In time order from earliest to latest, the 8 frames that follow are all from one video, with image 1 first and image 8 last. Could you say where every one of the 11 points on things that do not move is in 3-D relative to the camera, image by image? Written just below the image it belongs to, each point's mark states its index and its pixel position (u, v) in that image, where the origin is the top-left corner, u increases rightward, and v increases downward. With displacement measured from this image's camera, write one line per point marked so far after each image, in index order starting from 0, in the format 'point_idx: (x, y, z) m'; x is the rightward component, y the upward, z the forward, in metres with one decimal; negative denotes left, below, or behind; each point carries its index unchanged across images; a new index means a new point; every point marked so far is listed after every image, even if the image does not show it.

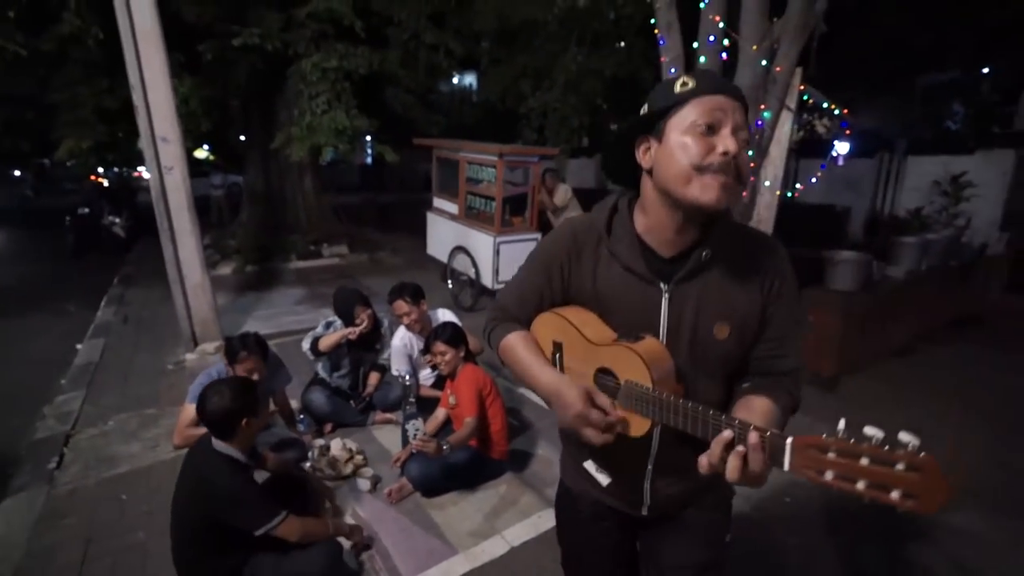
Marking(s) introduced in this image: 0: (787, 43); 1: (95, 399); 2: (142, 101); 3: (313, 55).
0: (+2.8, +2.5, +4.8) m
1: (-4.3, -1.1, +5.0) m
2: (-4.2, +2.1, +5.4) m
3: (-3.7, +4.4, +9.0) m
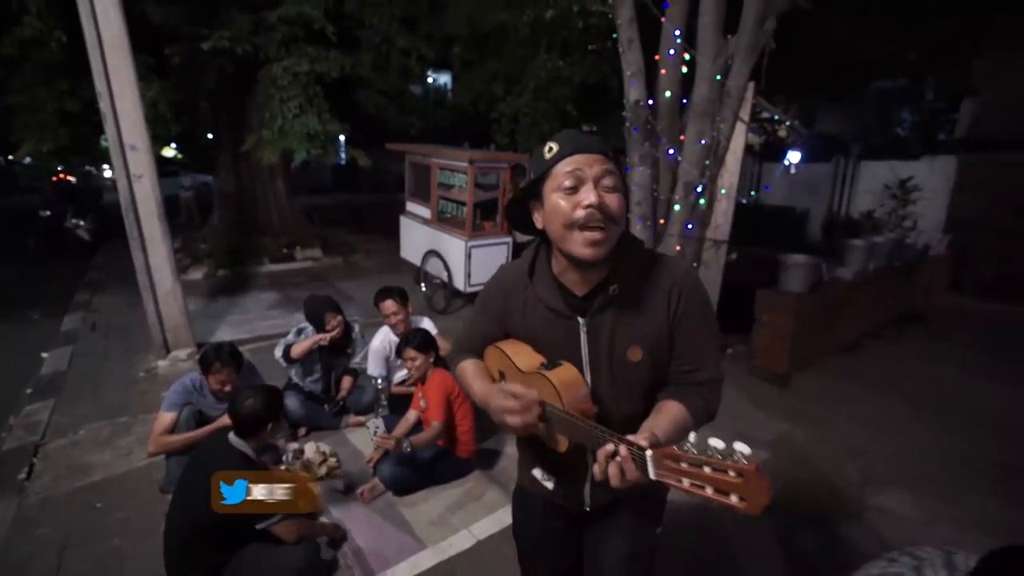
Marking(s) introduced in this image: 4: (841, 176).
0: (+2.4, +2.4, +5.1) m
1: (-4.6, -1.2, +5.0) m
2: (-4.5, +2.0, +5.4) m
3: (-4.2, +4.3, +9.0) m
4: (+7.1, +2.4, +10.3) m
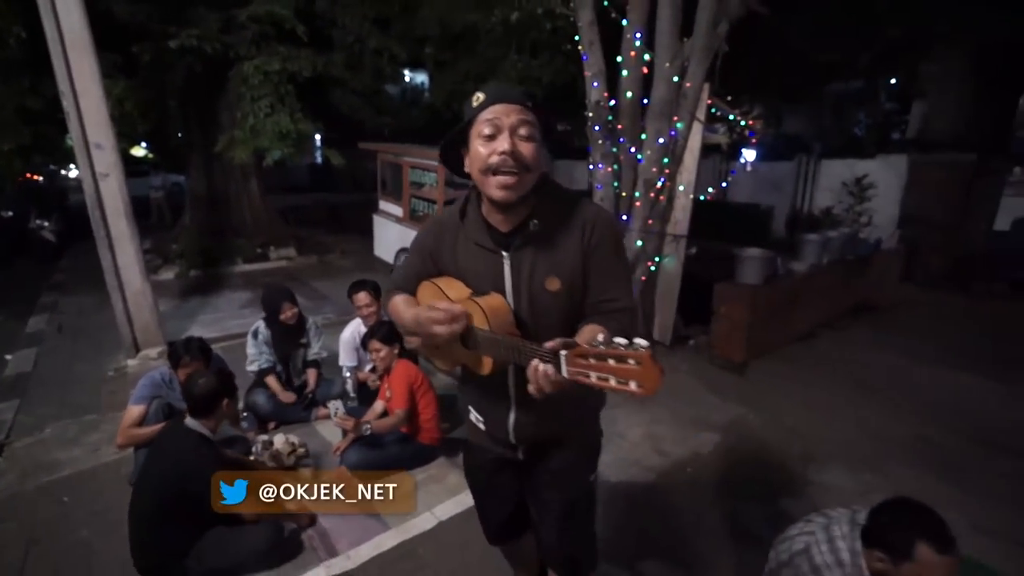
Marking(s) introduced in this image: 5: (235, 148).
0: (+2.0, +2.5, +5.4) m
1: (-4.9, -1.2, +5.0) m
2: (-4.9, +2.0, +5.4) m
3: (-4.8, +4.3, +9.0) m
4: (+6.5, +2.5, +10.7) m
5: (-5.2, +2.7, +9.1) m
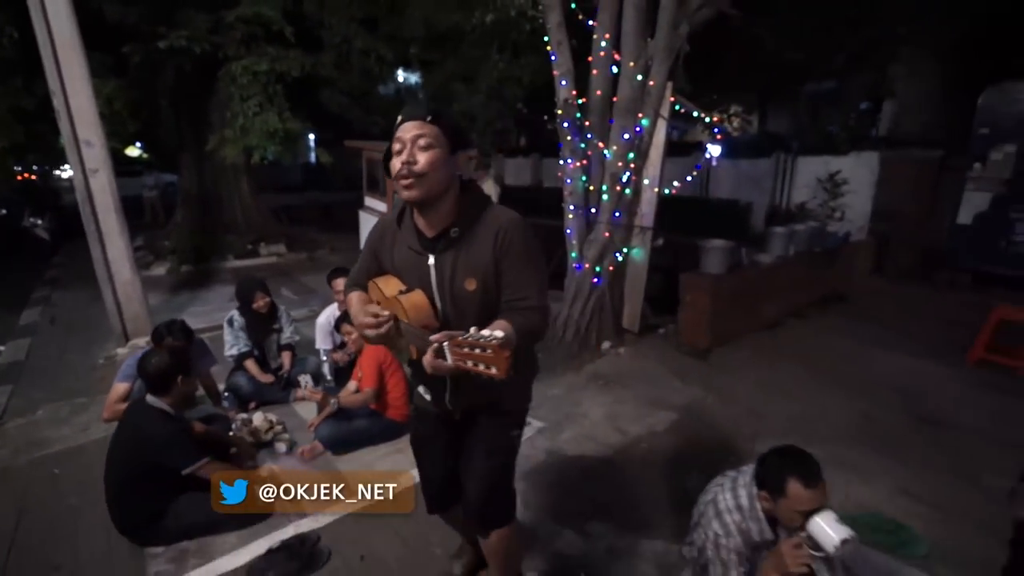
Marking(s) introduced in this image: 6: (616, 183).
0: (+1.7, +2.6, +5.7) m
1: (-5.2, -1.1, +5.2) m
2: (-5.2, +2.1, +5.6) m
3: (-5.1, +4.4, +9.3) m
4: (+6.2, +2.7, +11.0) m
5: (-5.6, +2.8, +9.3) m
6: (+1.3, +1.3, +5.9) m
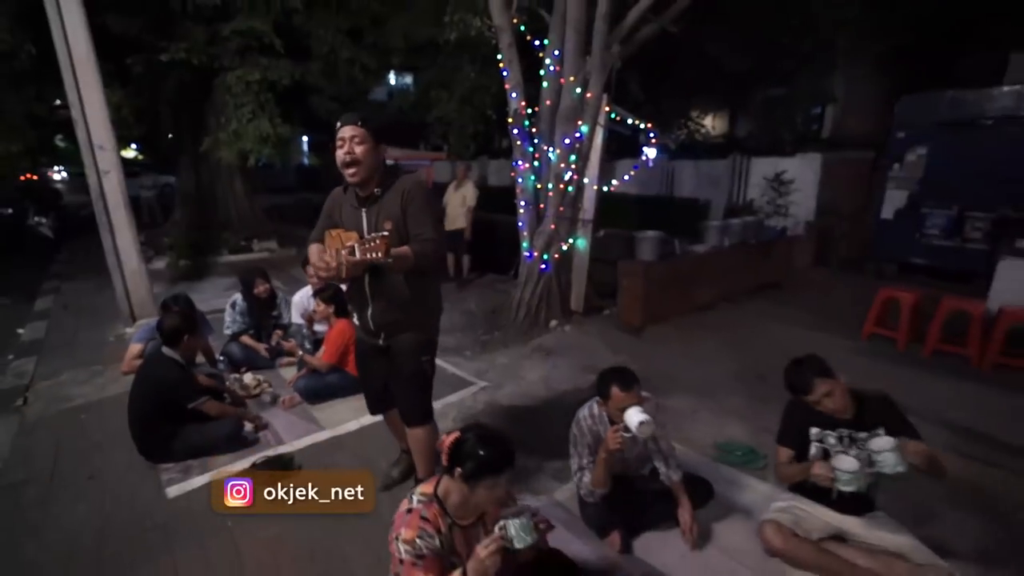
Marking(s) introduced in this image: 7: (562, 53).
0: (+1.1, +2.8, +6.6) m
1: (-5.8, -0.9, +6.1) m
2: (-5.8, +2.3, +6.5) m
3: (-5.8, +4.6, +10.1) m
4: (+5.5, +2.9, +11.9) m
5: (-6.2, +3.0, +10.2) m
6: (+0.7, +1.5, +6.8) m
7: (+0.7, +3.3, +6.8) m
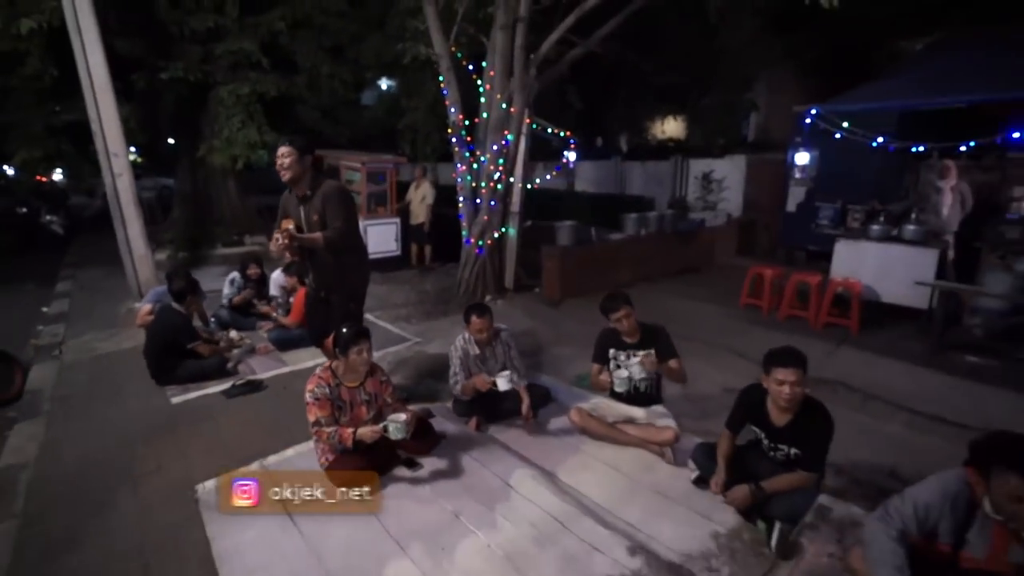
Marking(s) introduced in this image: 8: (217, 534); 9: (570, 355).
0: (+0.1, +3.2, +8.0) m
1: (-6.8, -0.6, +7.5) m
2: (-6.9, +2.6, +8.0) m
3: (-6.8, +4.9, +11.6) m
4: (+4.5, +3.3, +13.4) m
5: (-7.2, +3.3, +11.7) m
6: (-0.4, +1.8, +8.2) m
7: (-0.3, +3.6, +8.2) m
8: (-2.0, -1.6, +3.2) m
9: (+0.7, -0.9, +6.4) m
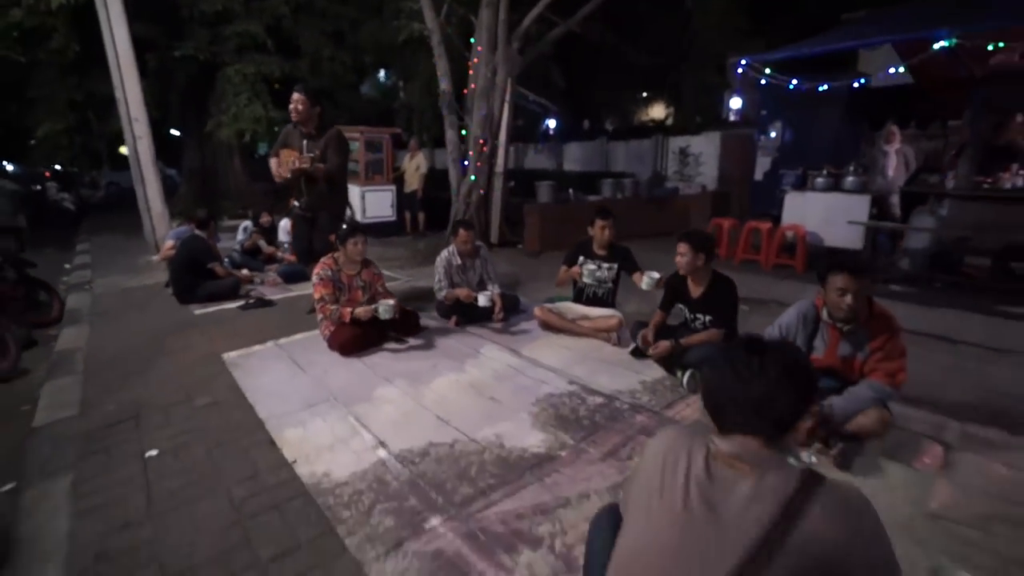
0: (-0.2, +4.1, +8.9) m
1: (-7.1, +0.2, +8.3) m
2: (-7.2, +3.5, +8.8) m
3: (-7.1, +5.8, +12.4) m
4: (+4.2, +4.1, +14.2) m
5: (-7.5, +4.1, +12.5) m
6: (-0.7, +2.7, +9.0) m
7: (-0.6, +4.5, +9.1) m
8: (-2.3, -0.7, +4.1) m
9: (+0.4, 0.0, +7.2) m
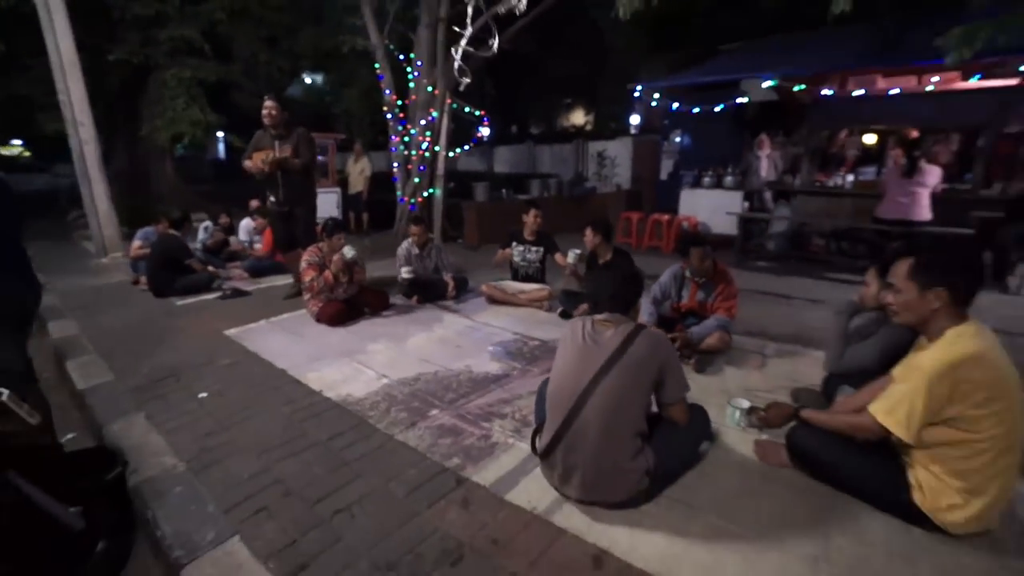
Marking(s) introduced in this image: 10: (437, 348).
0: (-1.5, +4.3, +10.0) m
1: (-8.1, +0.2, +8.5) m
2: (-8.3, +3.4, +8.9) m
3: (-8.9, +5.7, +12.5) m
4: (+2.1, +4.5, +15.9) m
5: (-9.2, +4.1, +12.6) m
6: (-1.9, +2.9, +10.1) m
7: (-2.0, +4.7, +10.1) m
8: (-2.7, -0.6, +4.9) m
9: (-0.5, +0.2, +8.4) m
10: (-0.7, -0.6, +4.7) m
